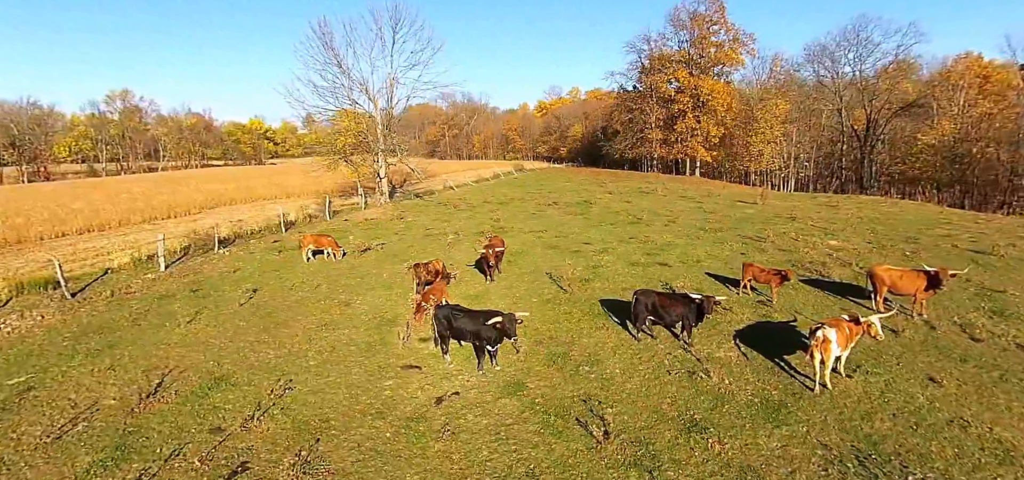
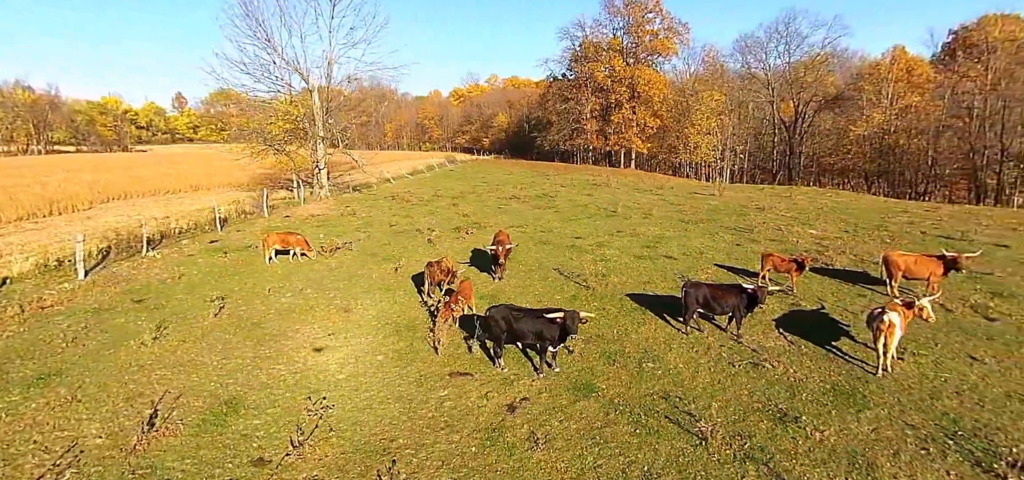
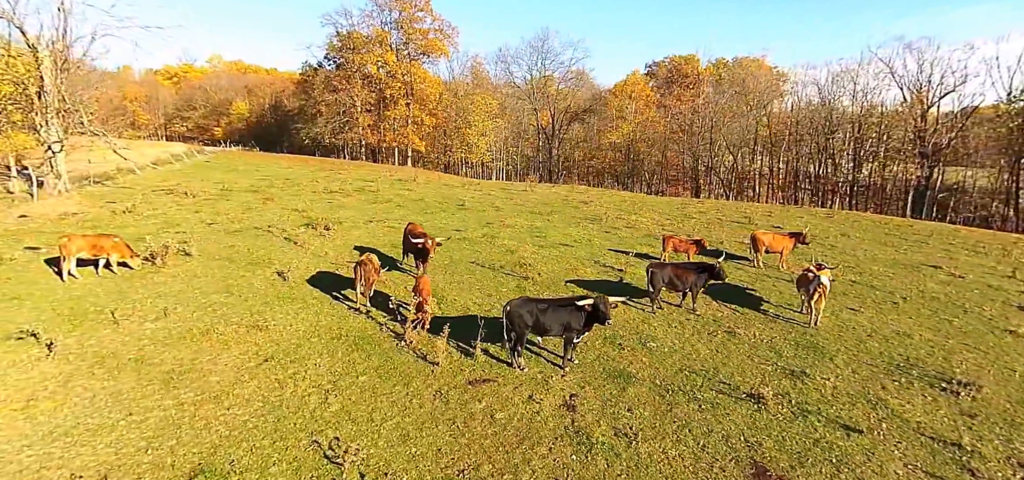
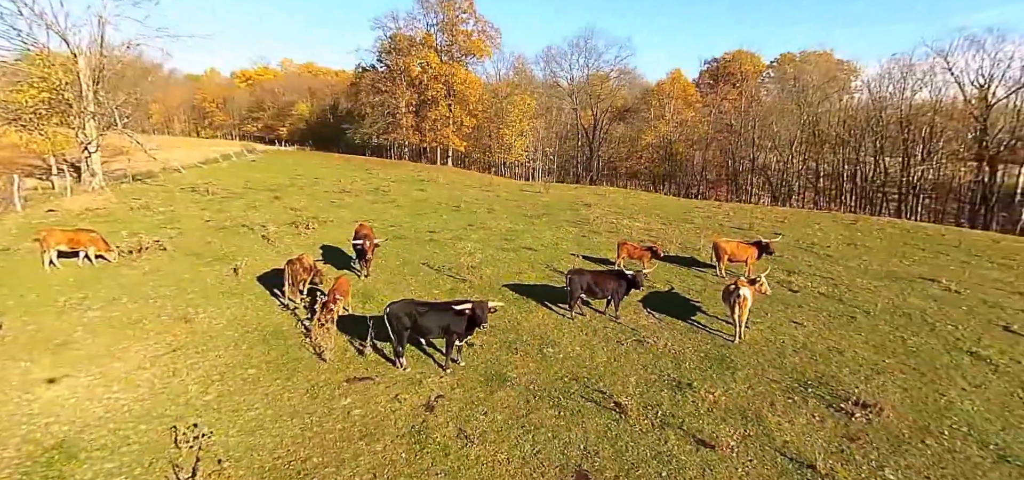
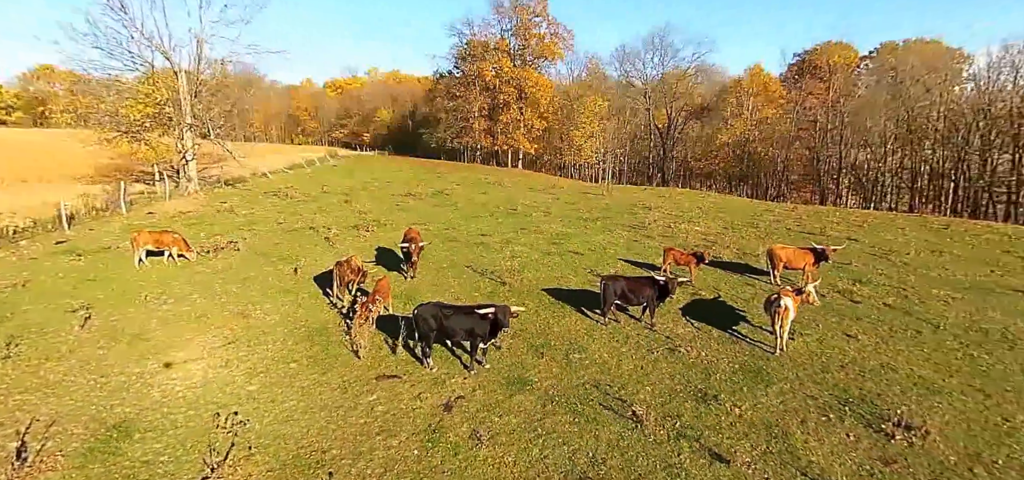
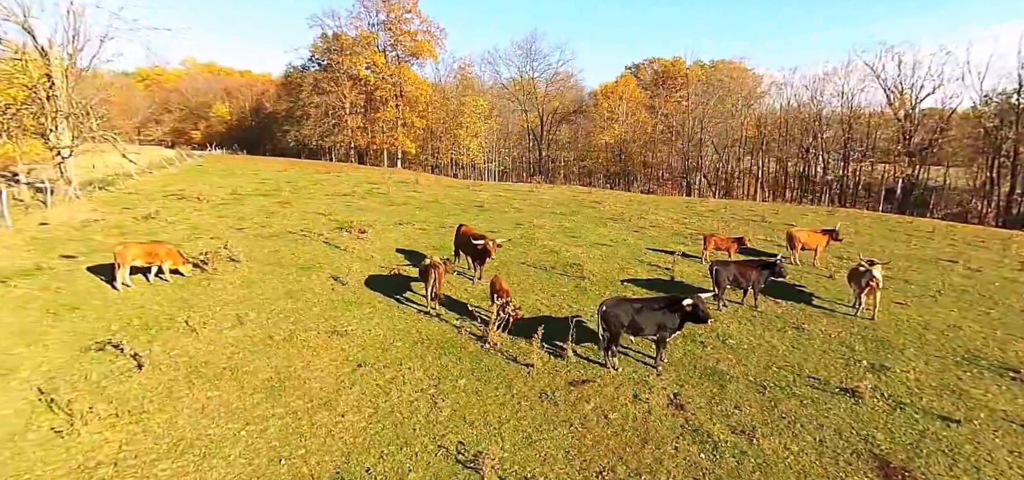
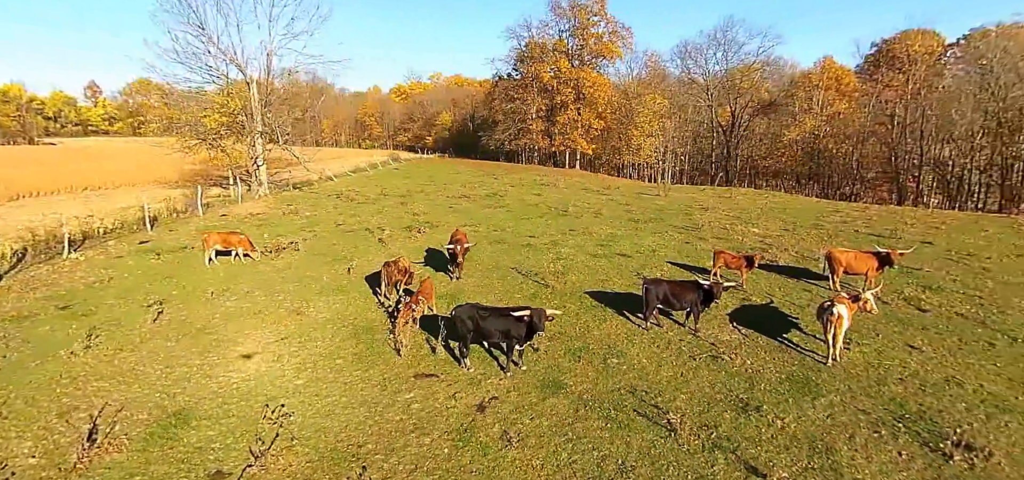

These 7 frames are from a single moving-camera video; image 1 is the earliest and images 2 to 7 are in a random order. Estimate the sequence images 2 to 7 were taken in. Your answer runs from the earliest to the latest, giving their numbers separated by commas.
2, 7, 5, 4, 3, 6
